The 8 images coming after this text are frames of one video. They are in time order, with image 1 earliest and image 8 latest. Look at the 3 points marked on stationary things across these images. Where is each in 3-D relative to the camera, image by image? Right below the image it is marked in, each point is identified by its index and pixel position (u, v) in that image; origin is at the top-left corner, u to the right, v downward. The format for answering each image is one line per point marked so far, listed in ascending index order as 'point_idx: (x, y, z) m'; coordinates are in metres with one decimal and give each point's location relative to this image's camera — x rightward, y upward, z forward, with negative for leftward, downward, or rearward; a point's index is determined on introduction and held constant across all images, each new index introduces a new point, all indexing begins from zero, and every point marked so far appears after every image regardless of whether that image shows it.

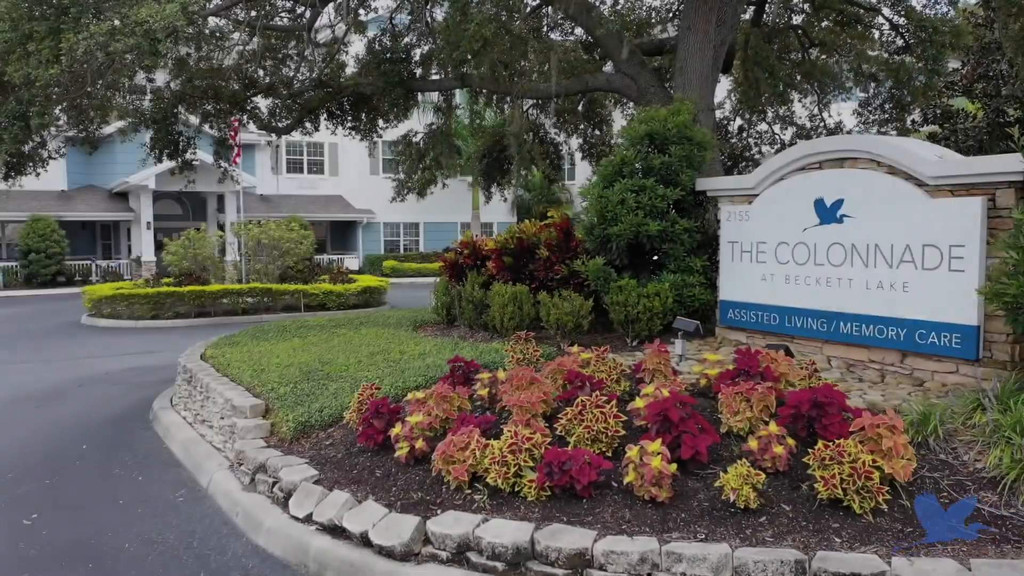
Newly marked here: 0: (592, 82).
0: (+1.0, +2.7, +10.7) m
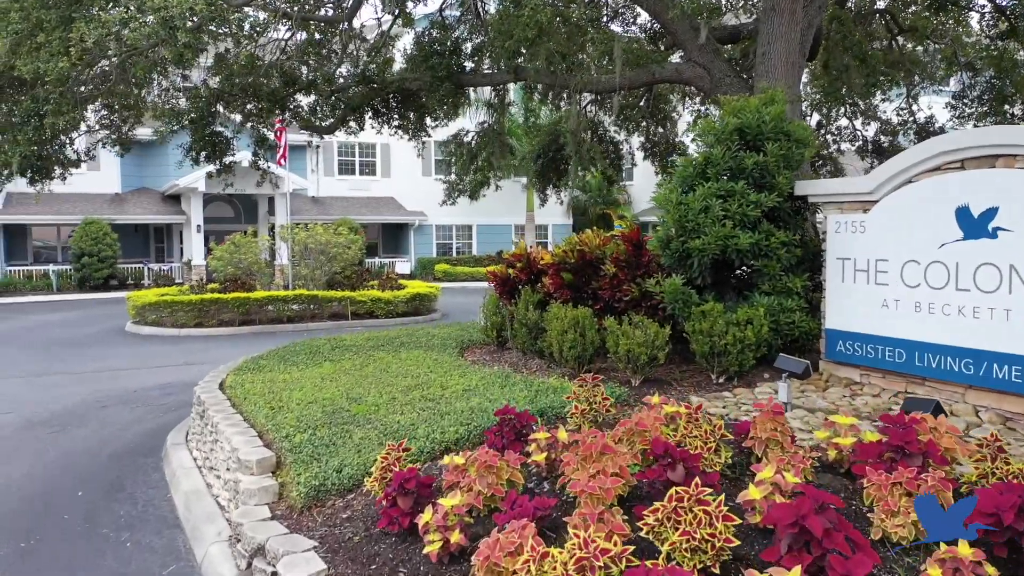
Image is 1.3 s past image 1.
0: (+1.7, +2.5, +9.6) m
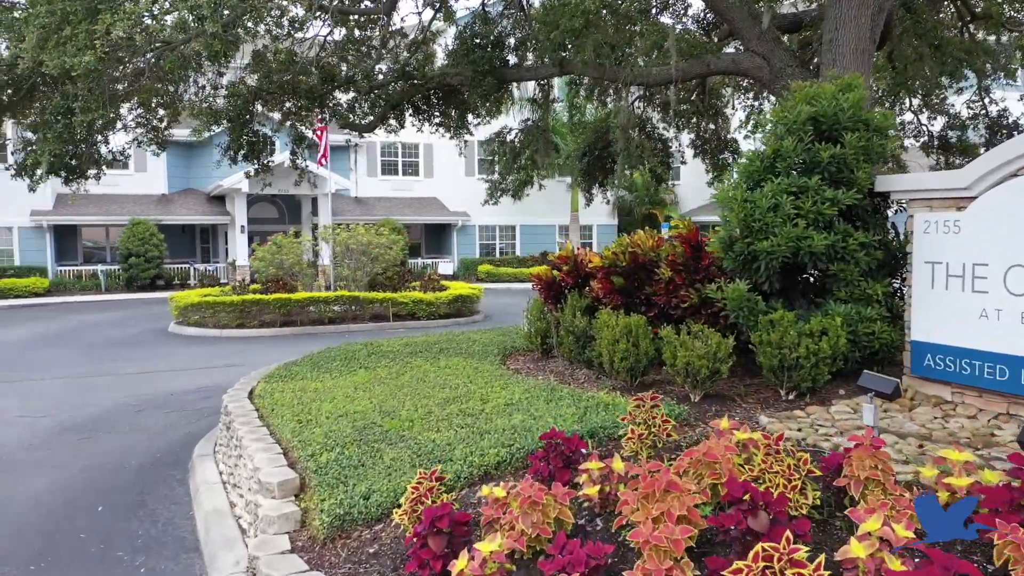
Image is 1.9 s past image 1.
0: (+2.2, +2.5, +9.0) m
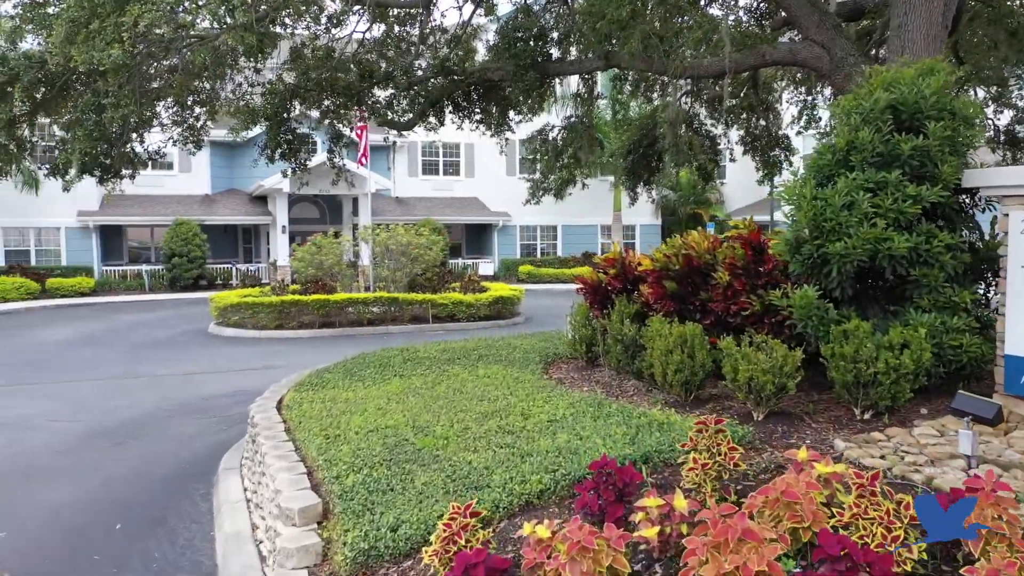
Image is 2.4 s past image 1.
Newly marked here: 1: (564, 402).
0: (+2.6, +2.4, +8.5) m
1: (+0.3, -0.7, +5.0) m
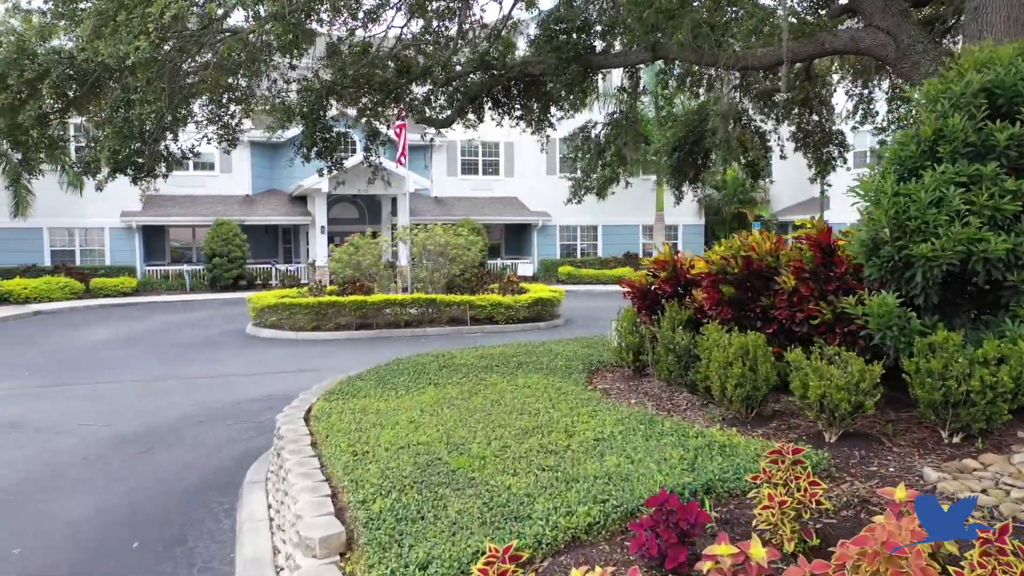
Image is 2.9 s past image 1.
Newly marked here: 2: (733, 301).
0: (+3.1, +2.4, +8.0) m
1: (+0.6, -0.7, +4.6) m
2: (+1.3, -0.1, +4.9) m
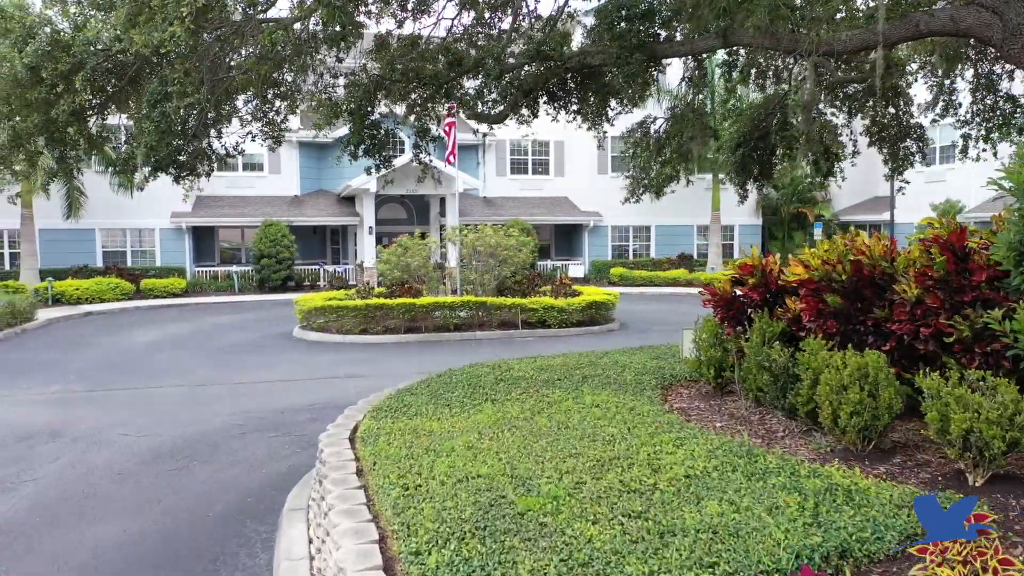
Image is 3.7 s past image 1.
0: (+3.6, +2.3, +7.2) m
1: (+0.9, -0.8, +4.0) m
2: (+1.7, -0.1, +4.3) m
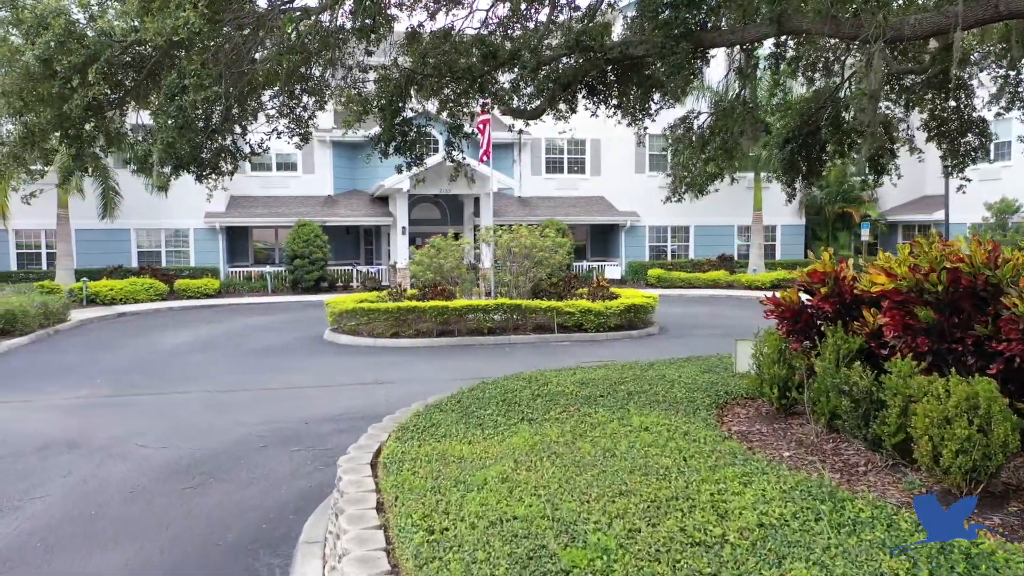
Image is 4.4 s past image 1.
0: (+3.9, +2.3, +6.6) m
1: (+1.1, -0.8, +3.4) m
2: (+1.9, -0.2, +3.7) m
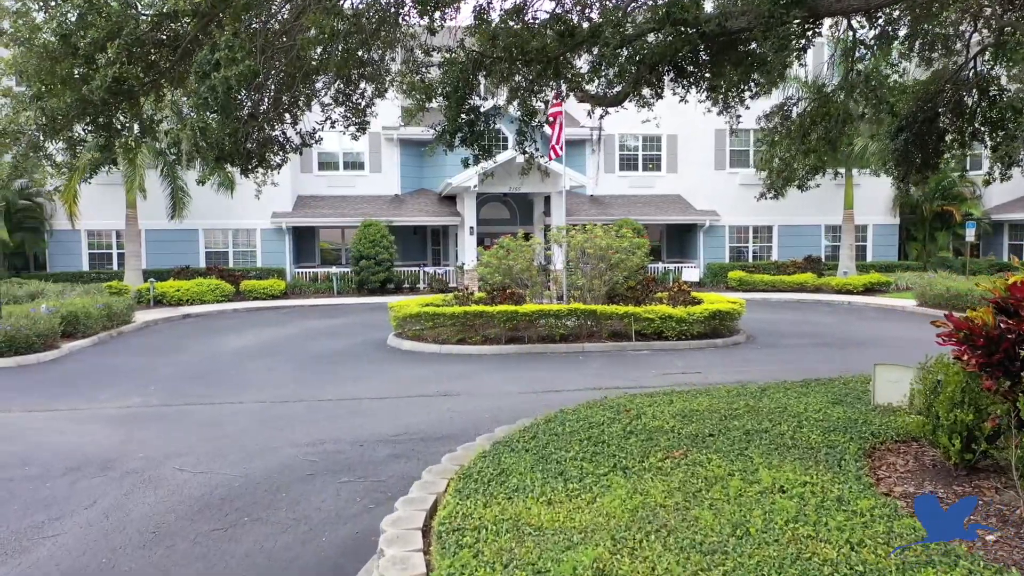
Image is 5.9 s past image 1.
0: (+4.5, +2.2, +5.2) m
1: (+1.4, -0.9, +2.3) m
2: (+2.2, -0.3, +2.5) m
